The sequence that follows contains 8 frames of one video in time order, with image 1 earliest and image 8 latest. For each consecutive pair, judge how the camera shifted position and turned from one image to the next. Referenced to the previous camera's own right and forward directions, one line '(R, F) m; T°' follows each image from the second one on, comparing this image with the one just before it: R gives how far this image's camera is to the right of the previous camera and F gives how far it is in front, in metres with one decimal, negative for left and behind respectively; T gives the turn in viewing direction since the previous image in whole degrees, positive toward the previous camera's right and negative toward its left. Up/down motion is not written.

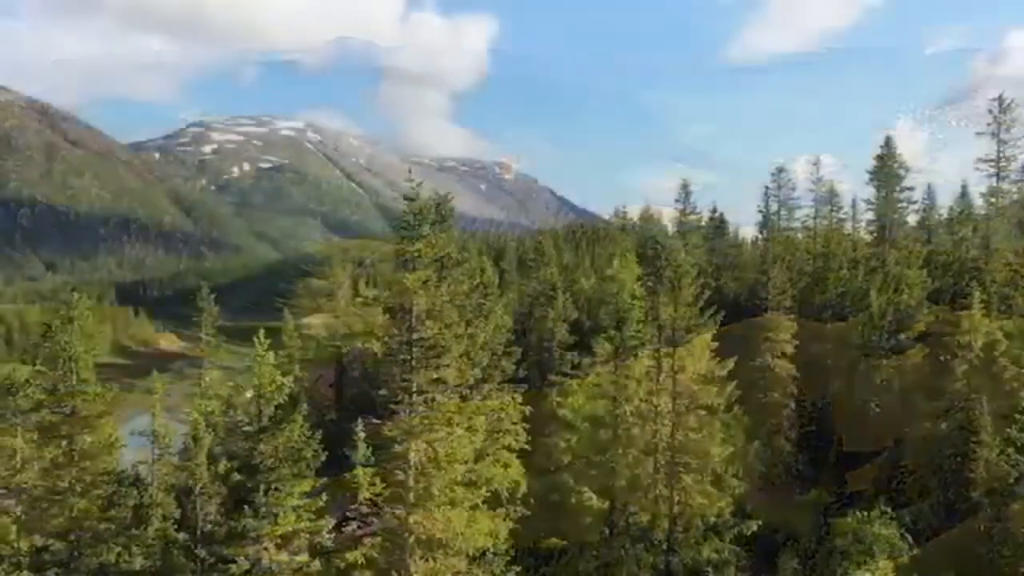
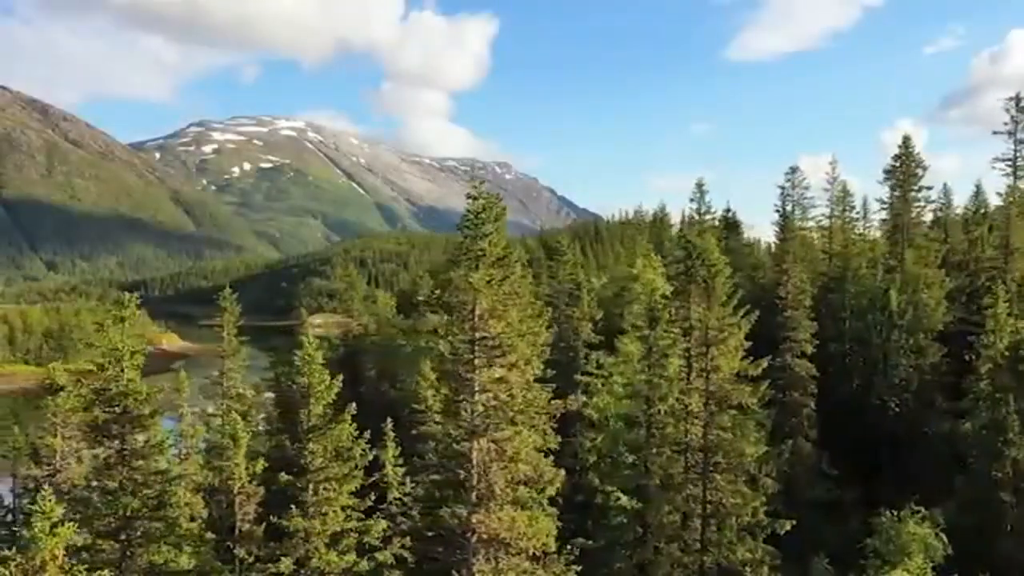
(-1.0, 0.0) m; 0°
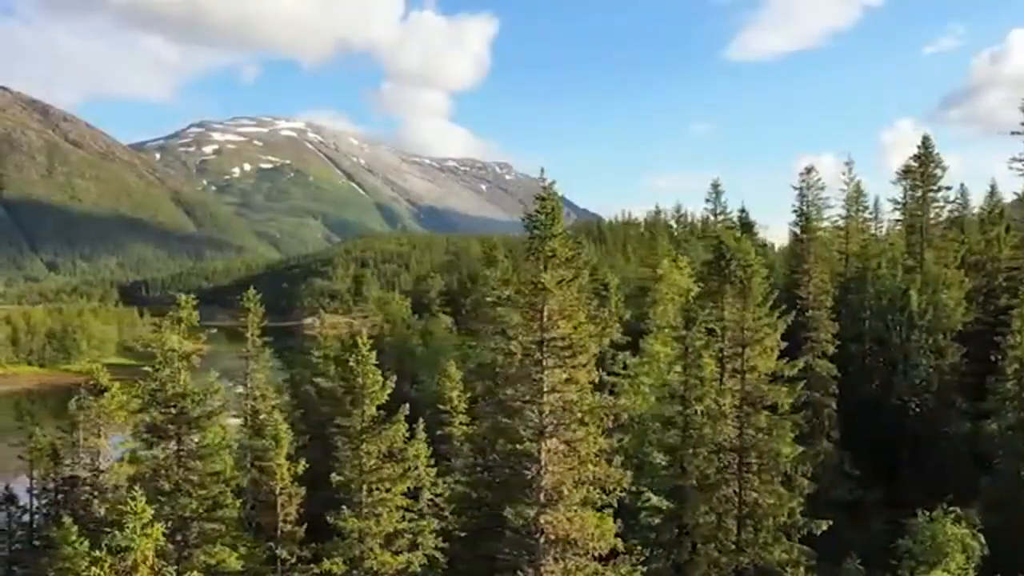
(-1.1, 0.0) m; 0°
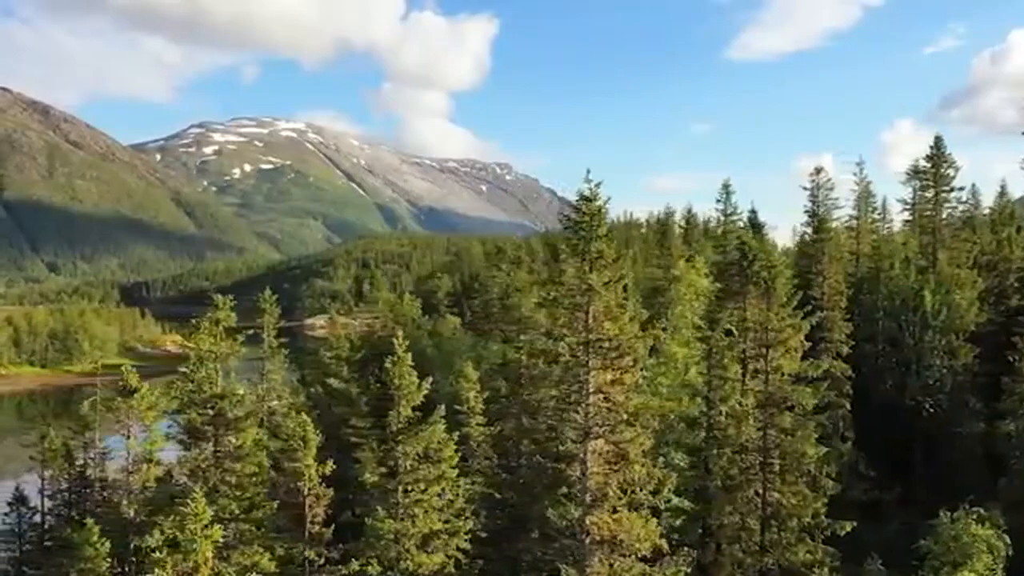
(-0.8, 0.0) m; 0°
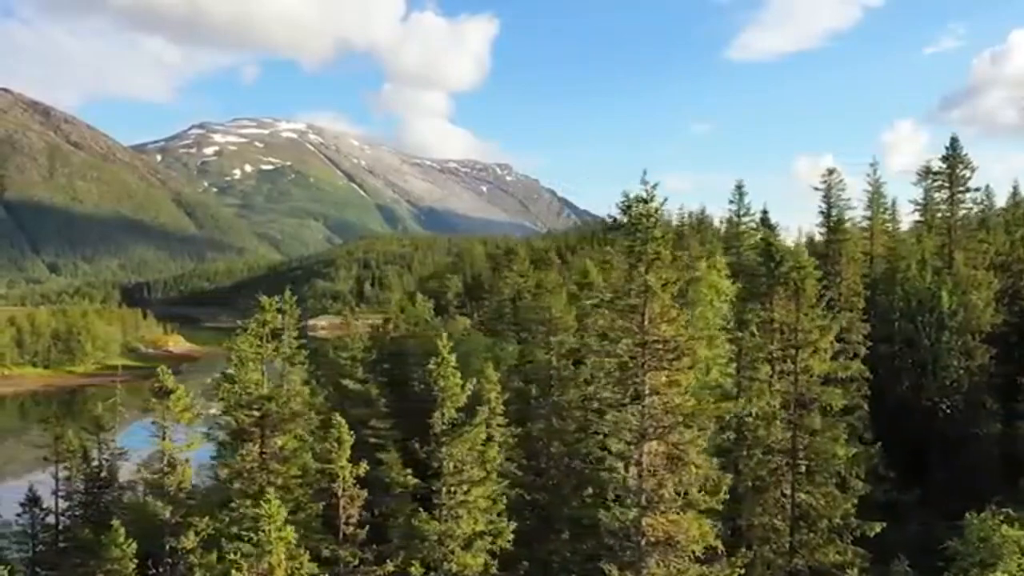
(-0.9, 0.0) m; 0°
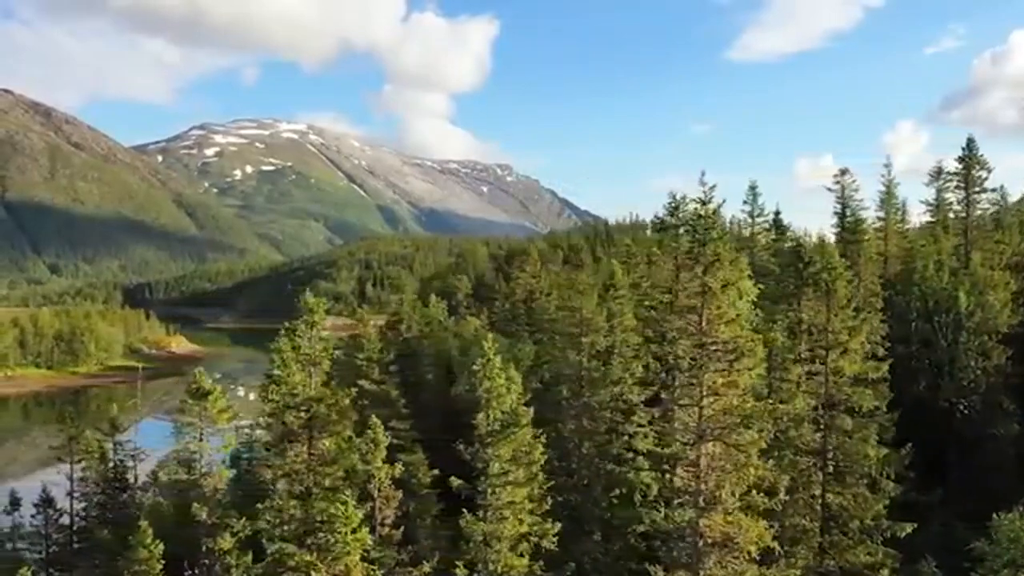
(-1.0, 0.0) m; 0°
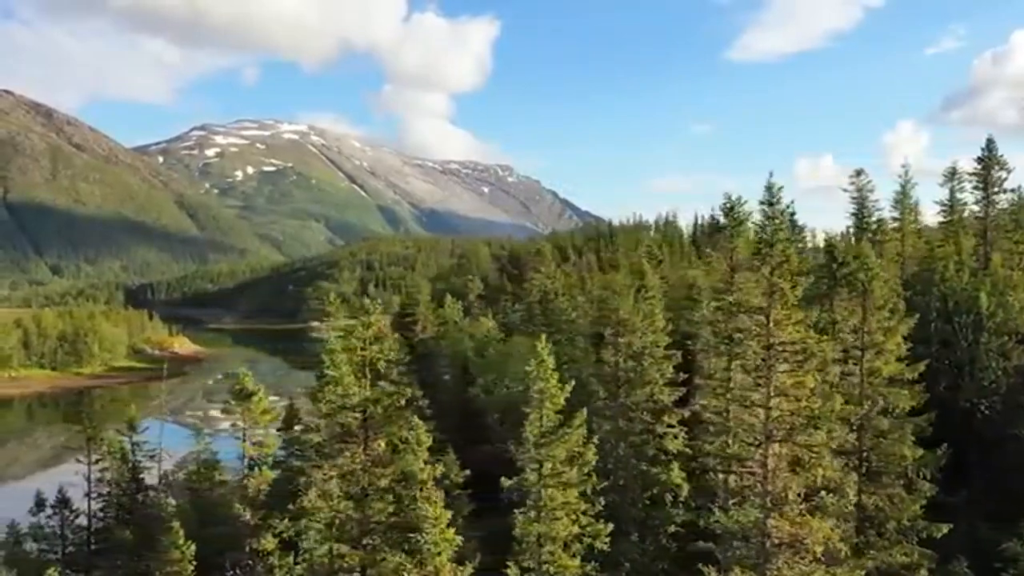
(-1.1, 0.0) m; 0°
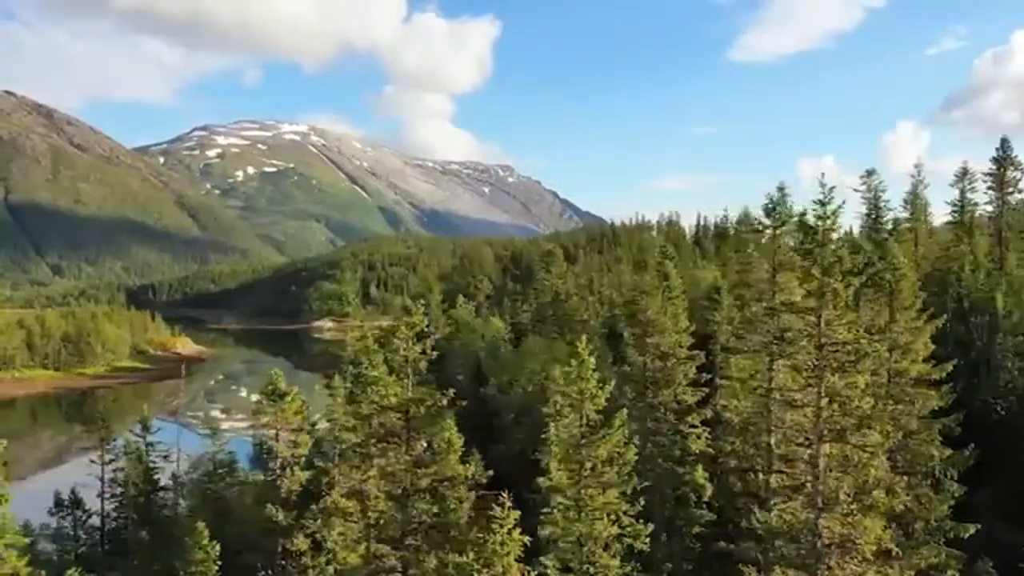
(-0.9, 0.0) m; 0°
